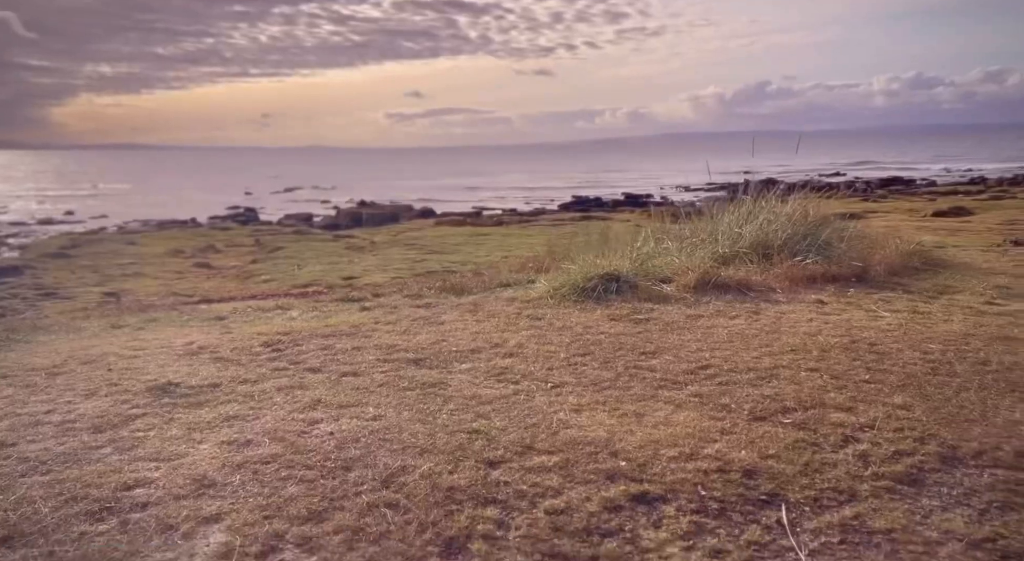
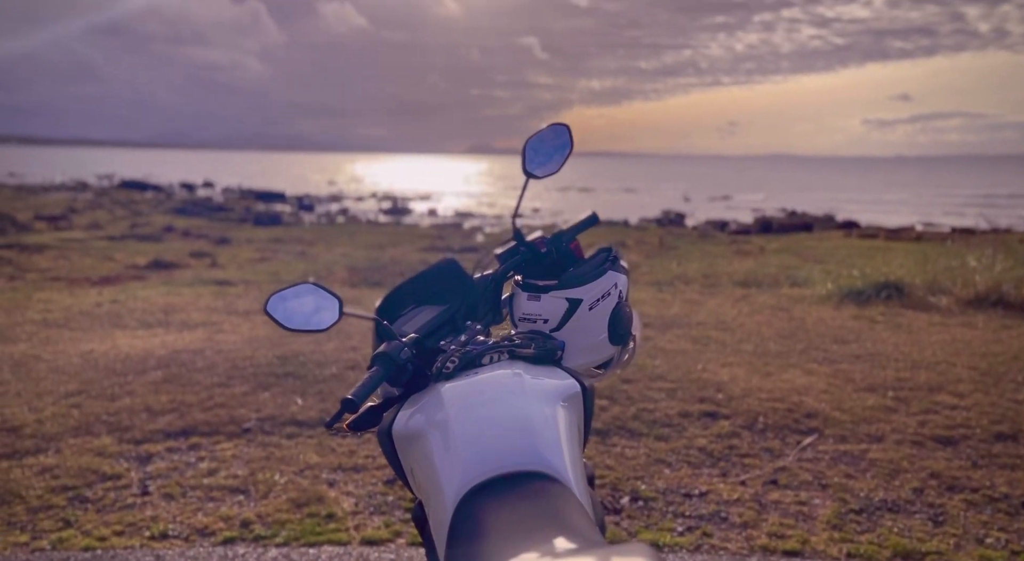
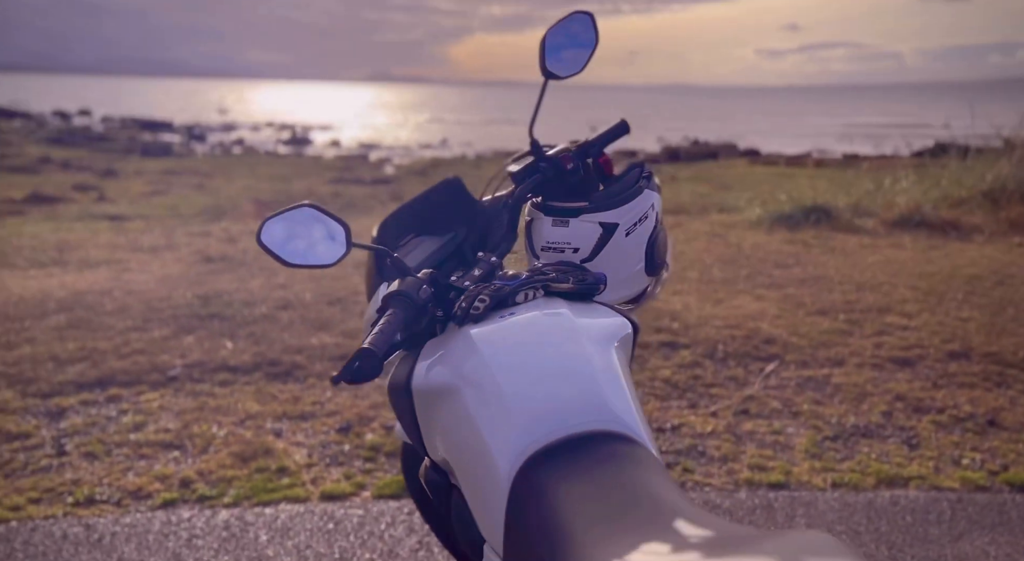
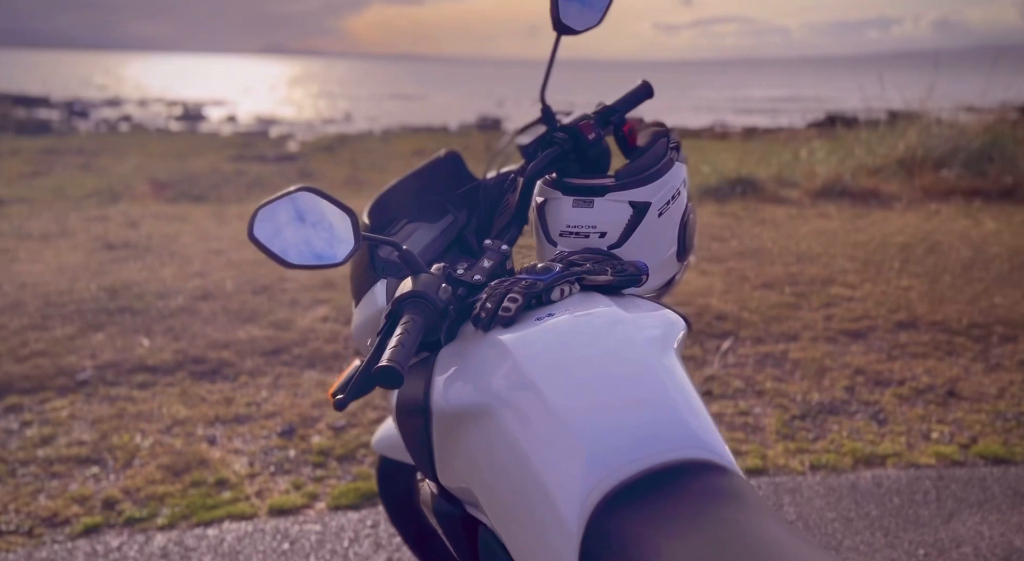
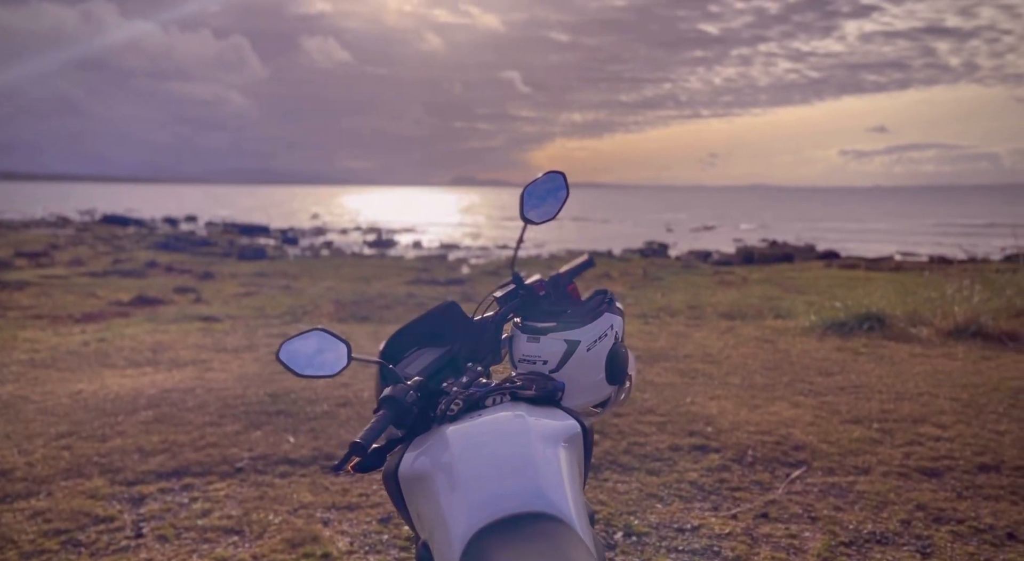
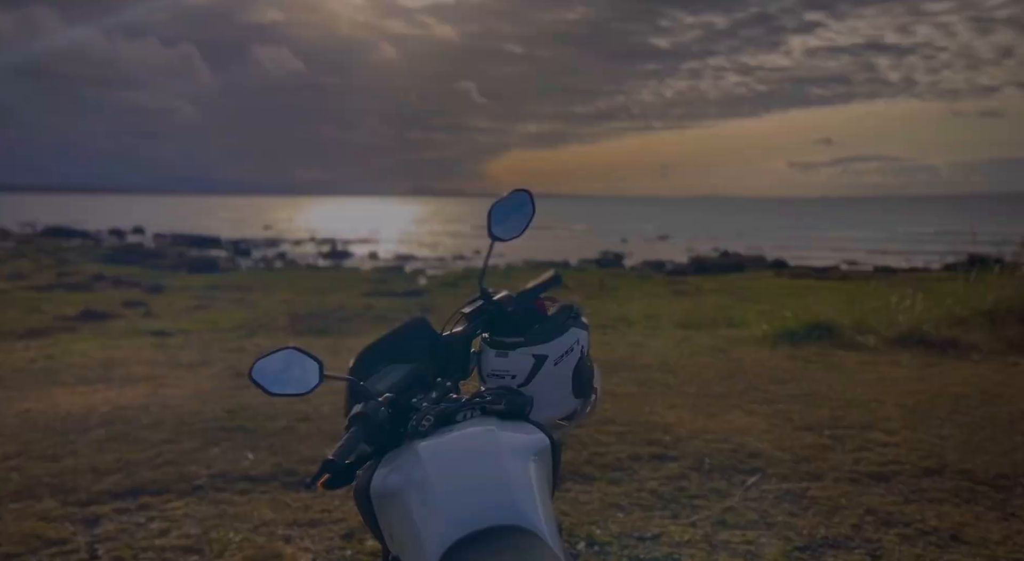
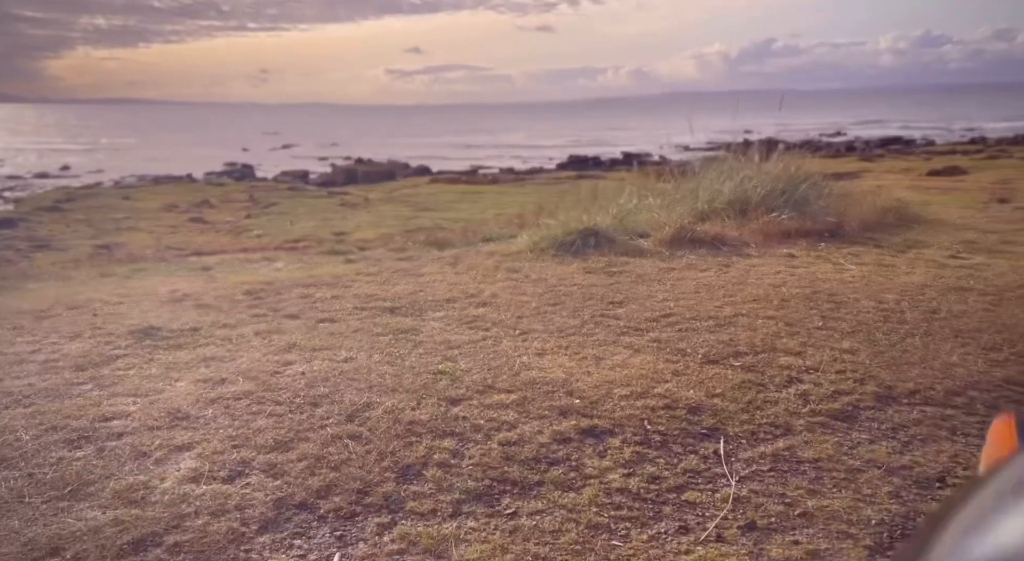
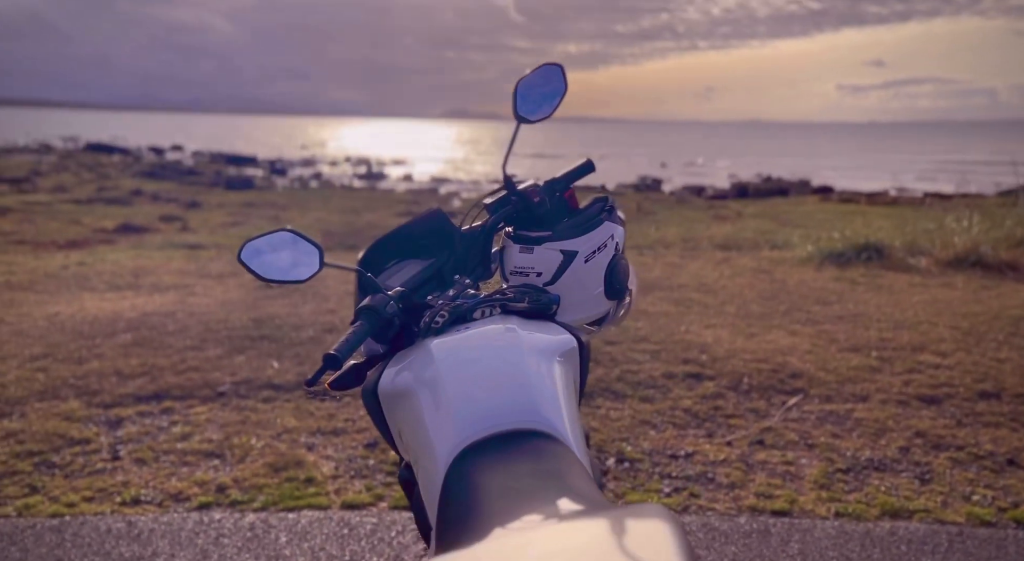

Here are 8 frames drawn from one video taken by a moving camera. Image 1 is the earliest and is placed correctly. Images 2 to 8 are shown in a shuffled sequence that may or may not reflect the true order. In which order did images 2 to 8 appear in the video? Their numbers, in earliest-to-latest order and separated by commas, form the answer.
7, 4, 3, 8, 2, 5, 6
